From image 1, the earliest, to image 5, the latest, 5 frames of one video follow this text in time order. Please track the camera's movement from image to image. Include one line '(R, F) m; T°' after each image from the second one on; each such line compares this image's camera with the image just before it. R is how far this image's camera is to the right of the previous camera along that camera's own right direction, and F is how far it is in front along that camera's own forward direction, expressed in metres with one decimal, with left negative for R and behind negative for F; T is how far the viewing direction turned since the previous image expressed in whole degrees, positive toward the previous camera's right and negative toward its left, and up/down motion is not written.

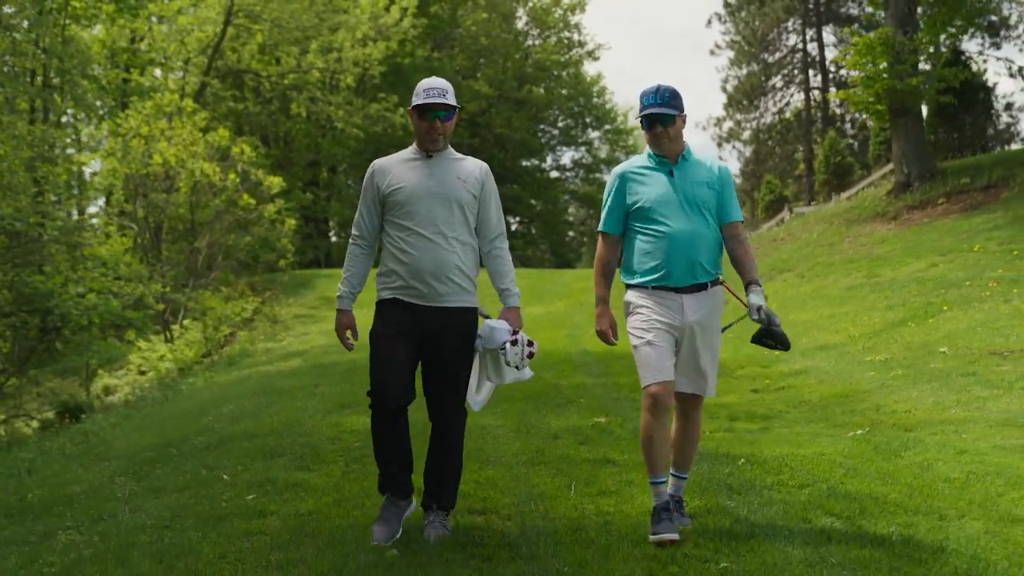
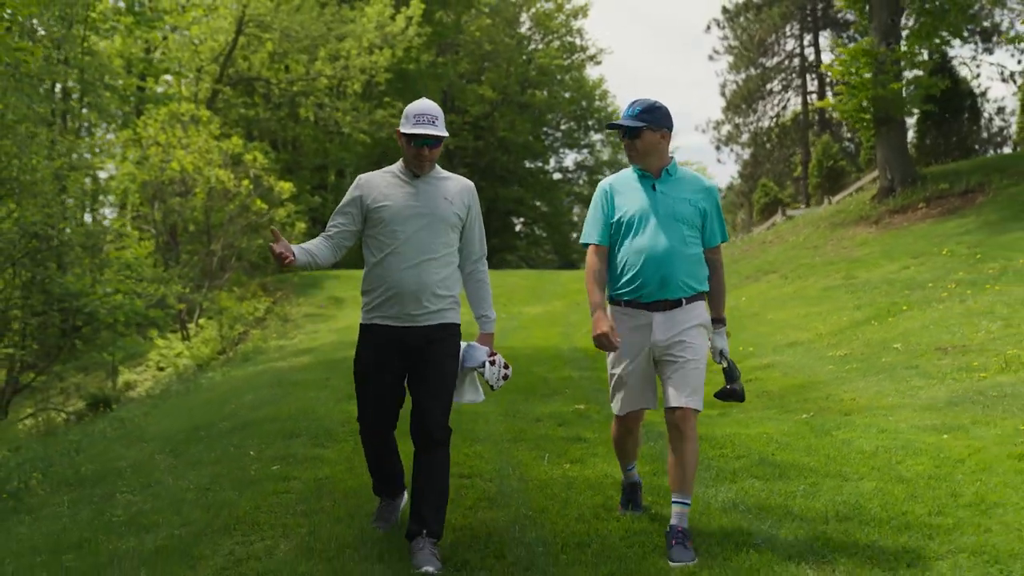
(+0.1, -1.0) m; 0°
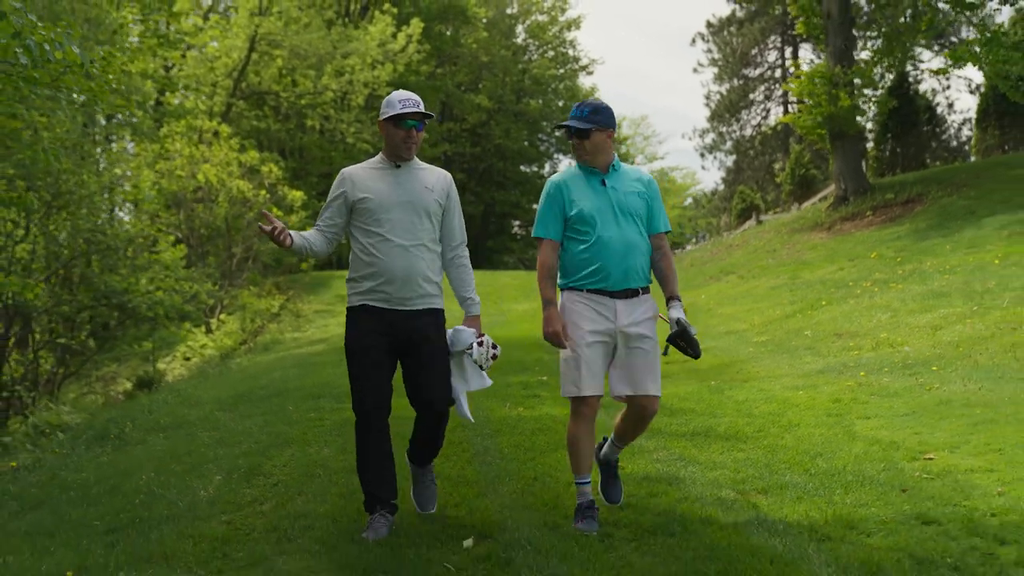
(+0.2, -2.4) m; 0°
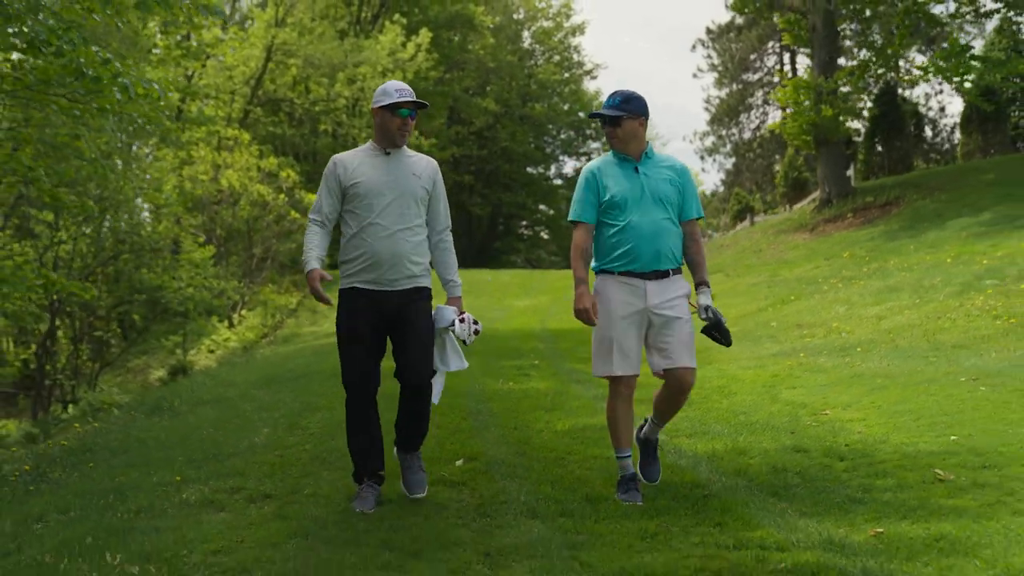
(+0.2, -1.6) m; 0°
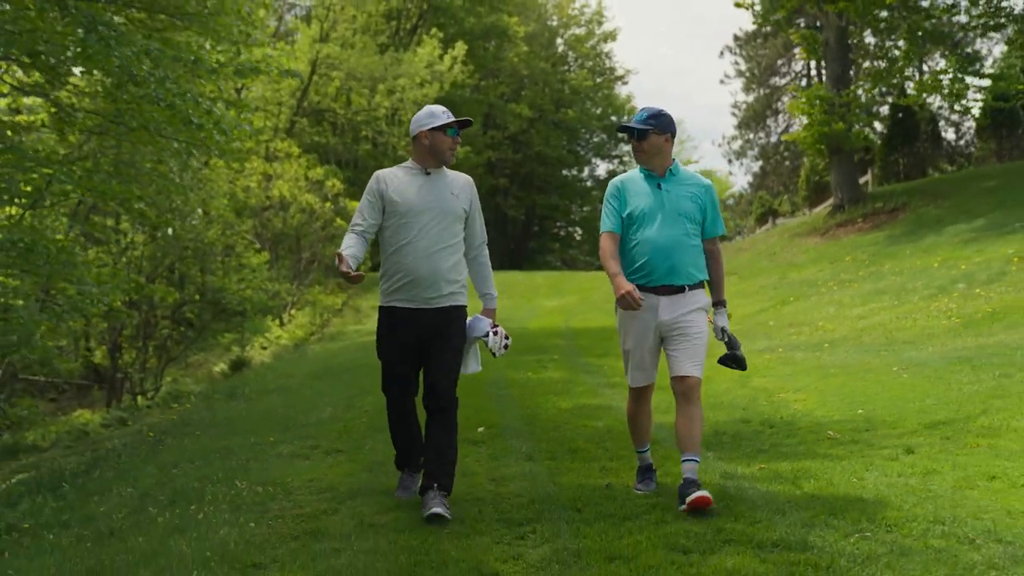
(+0.2, -1.8) m; -2°
